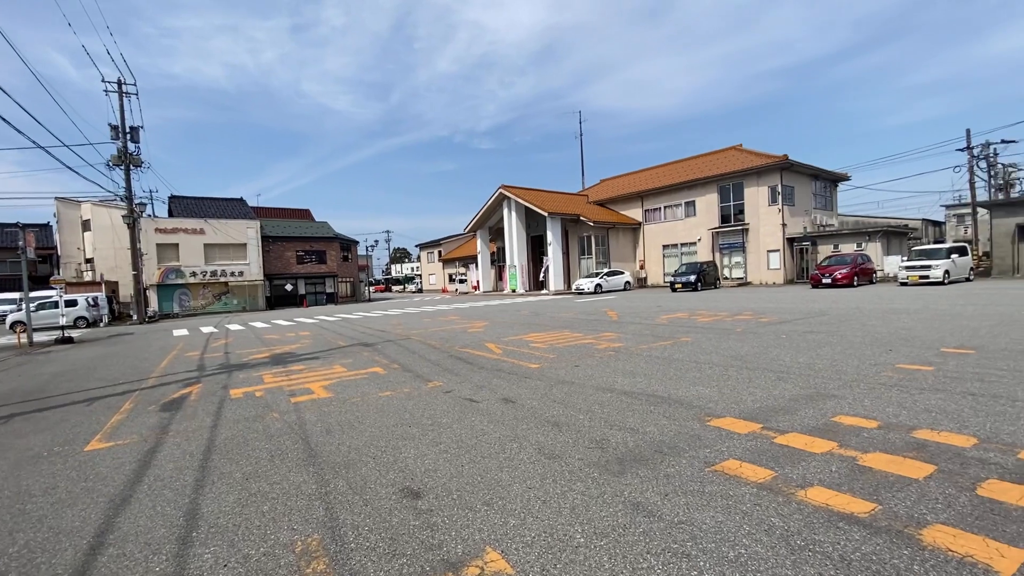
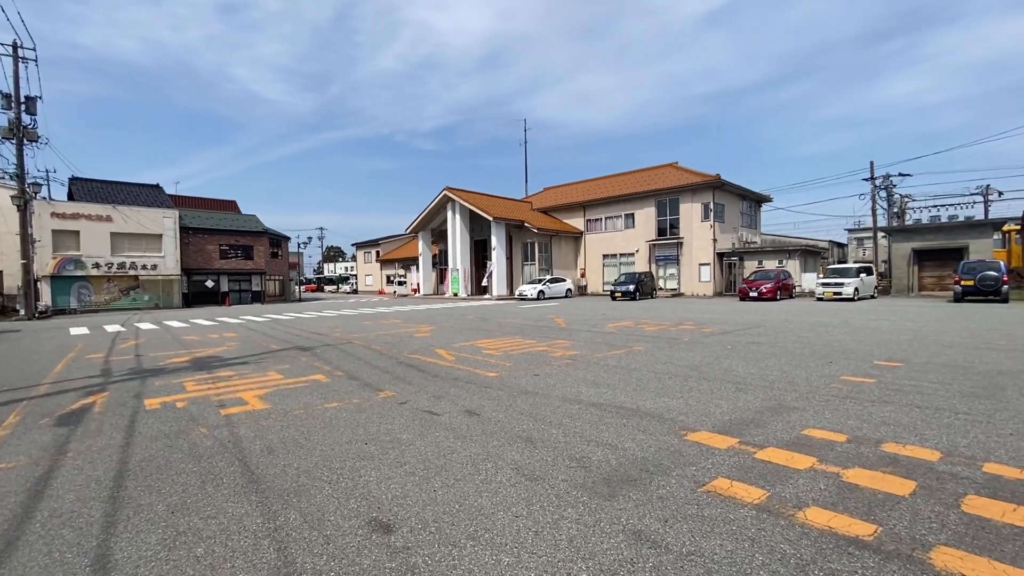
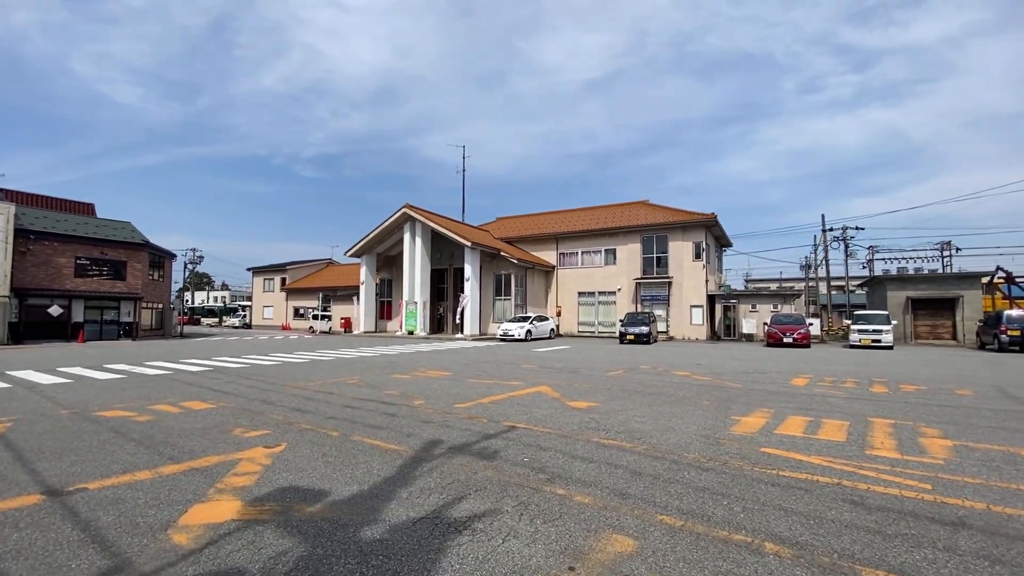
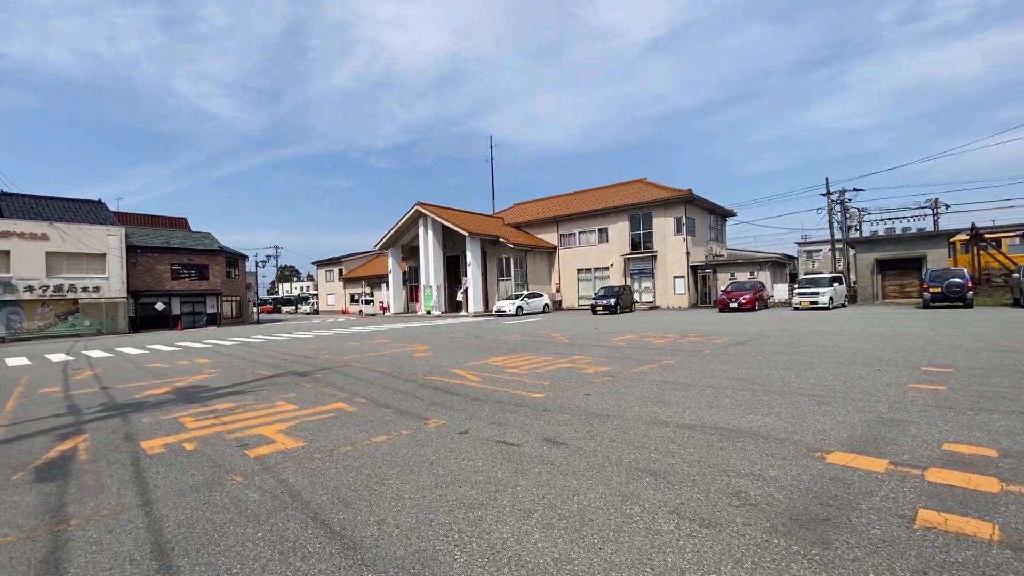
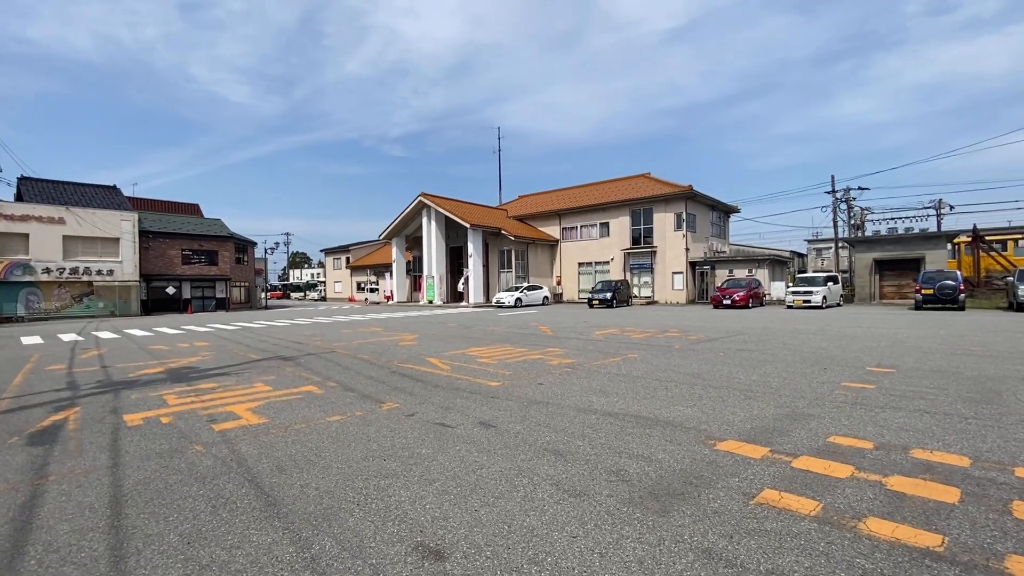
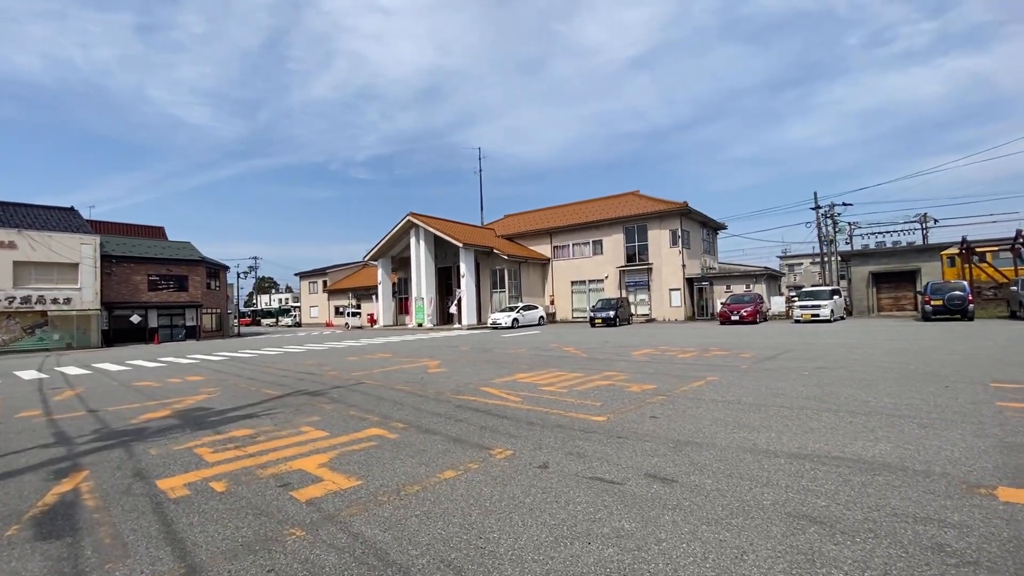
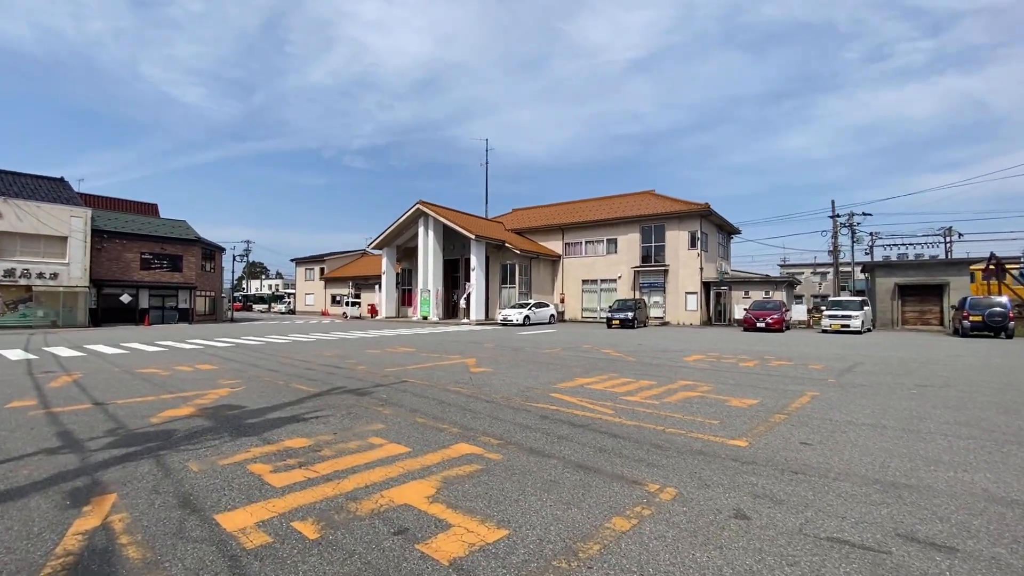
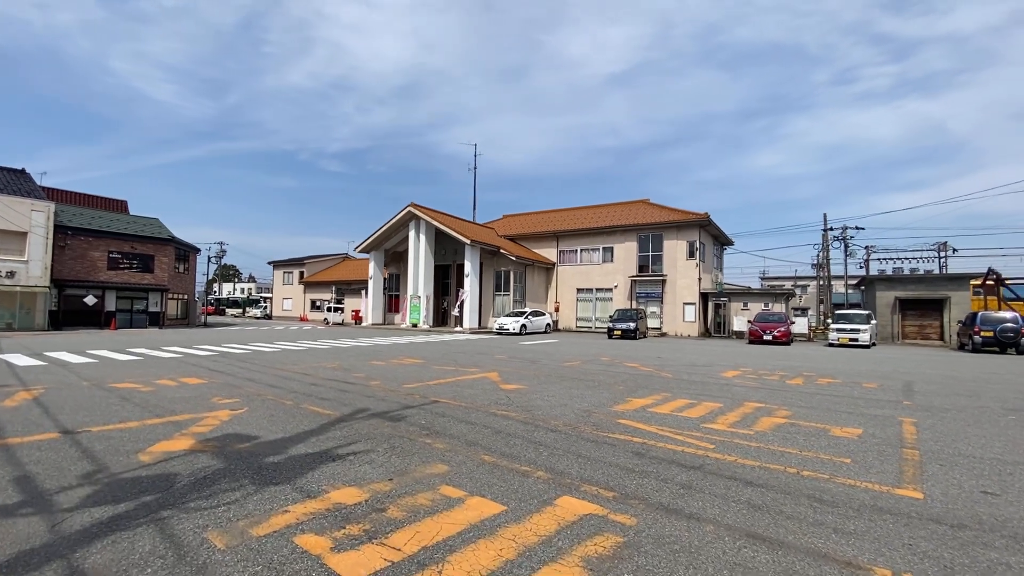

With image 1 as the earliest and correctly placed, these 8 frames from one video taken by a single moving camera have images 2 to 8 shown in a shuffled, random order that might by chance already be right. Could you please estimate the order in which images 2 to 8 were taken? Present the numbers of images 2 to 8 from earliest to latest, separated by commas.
2, 5, 4, 6, 7, 8, 3
